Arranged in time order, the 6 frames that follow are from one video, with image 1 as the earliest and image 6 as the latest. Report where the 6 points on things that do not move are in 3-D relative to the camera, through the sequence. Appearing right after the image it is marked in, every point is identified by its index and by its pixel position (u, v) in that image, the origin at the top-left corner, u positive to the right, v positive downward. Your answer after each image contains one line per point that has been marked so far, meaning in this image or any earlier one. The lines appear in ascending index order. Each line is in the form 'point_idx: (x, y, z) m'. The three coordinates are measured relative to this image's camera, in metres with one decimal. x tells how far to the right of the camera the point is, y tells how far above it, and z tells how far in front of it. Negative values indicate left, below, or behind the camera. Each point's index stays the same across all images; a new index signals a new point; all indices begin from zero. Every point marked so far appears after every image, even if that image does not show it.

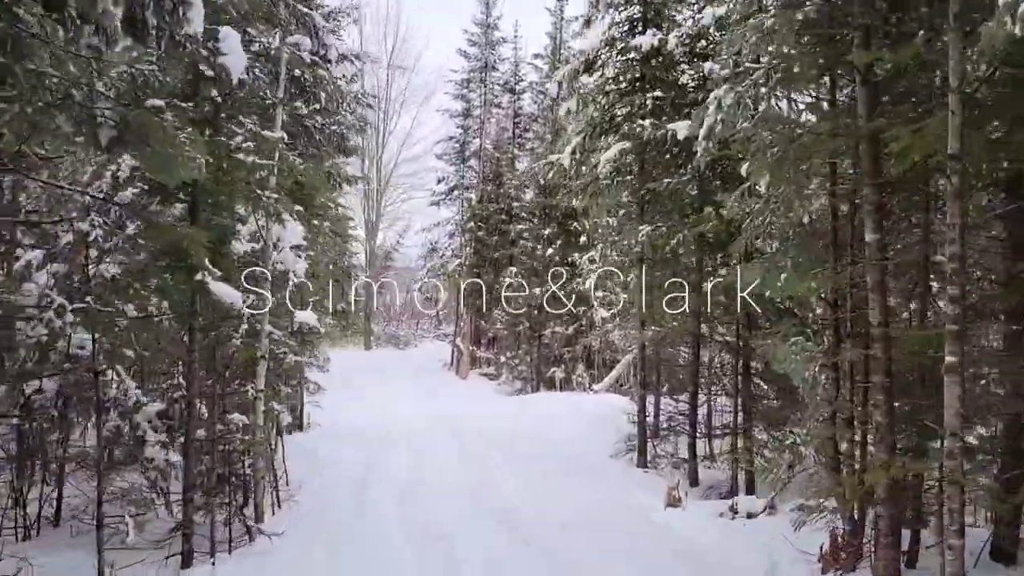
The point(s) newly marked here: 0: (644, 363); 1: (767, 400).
0: (+1.6, -0.9, +10.4) m
1: (+2.6, -1.2, +8.7) m
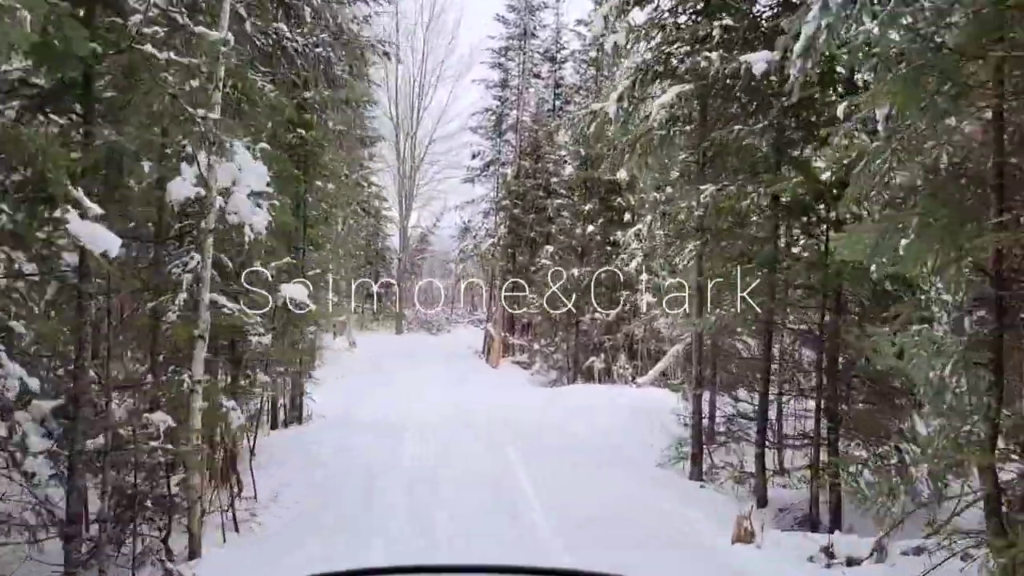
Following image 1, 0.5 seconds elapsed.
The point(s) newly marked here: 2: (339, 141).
0: (+1.9, -0.7, +8.7) m
1: (+2.9, -1.0, +7.0) m
2: (-2.5, +2.1, +12.0) m
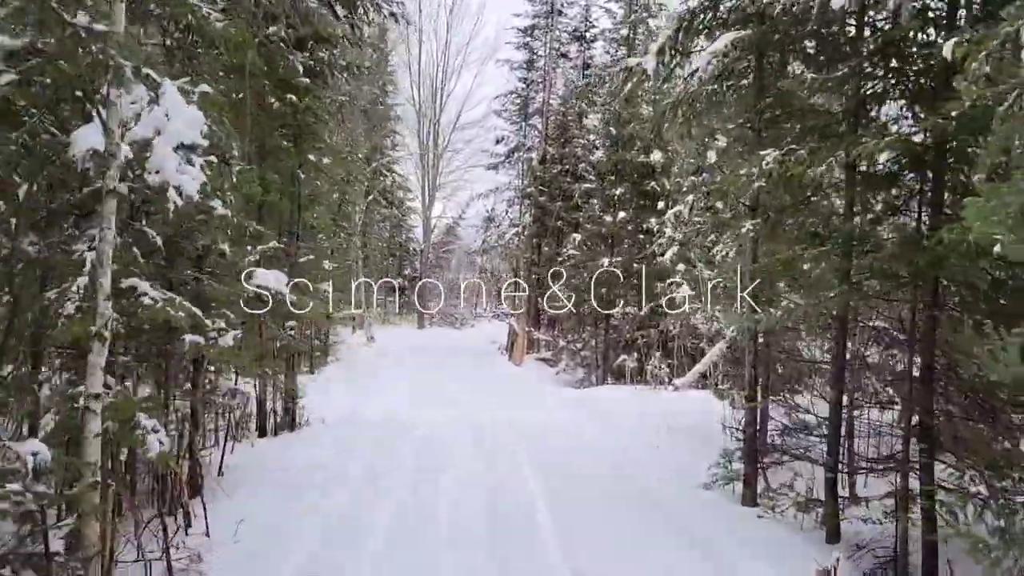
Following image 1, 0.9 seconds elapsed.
0: (+2.1, -0.6, +7.4) m
1: (+3.0, -0.9, +5.7) m
2: (-2.2, +2.2, +10.8) m
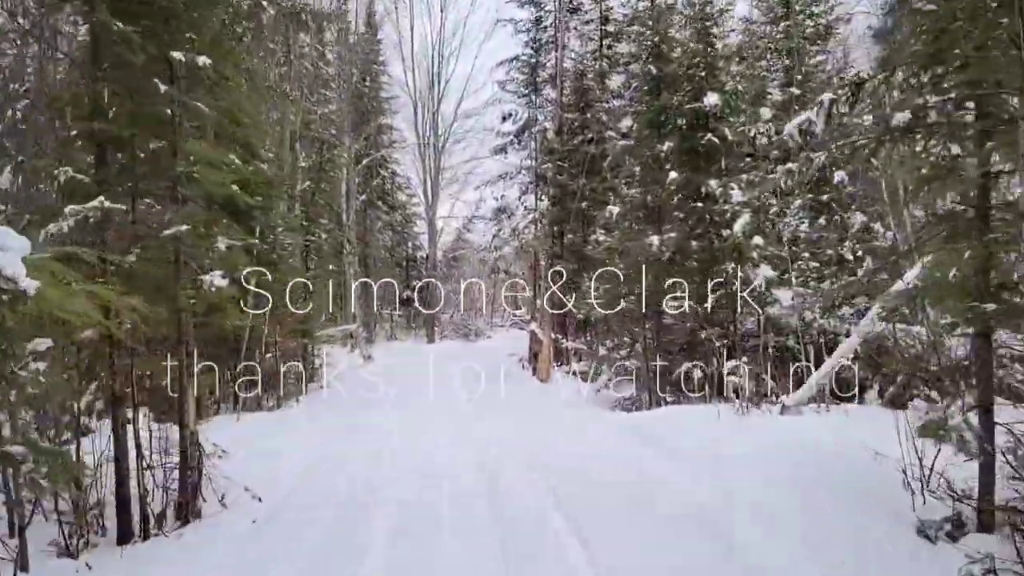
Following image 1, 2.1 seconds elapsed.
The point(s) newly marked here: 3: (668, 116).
0: (+2.3, -0.3, +3.7) m
1: (+3.1, -0.5, +2.0) m
2: (-2.1, +2.2, +7.3) m
3: (+2.2, +2.4, +11.9) m
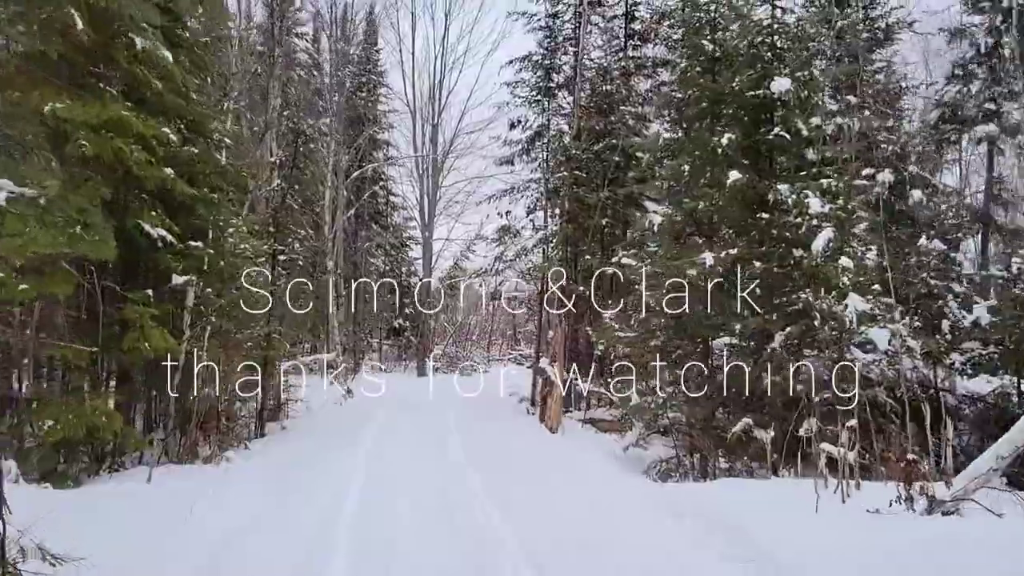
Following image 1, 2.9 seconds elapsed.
0: (+2.4, -0.4, +1.2) m
1: (+3.3, -0.5, -0.5) m
2: (-1.9, +2.2, +4.9) m
3: (+2.4, +2.0, +9.5) m
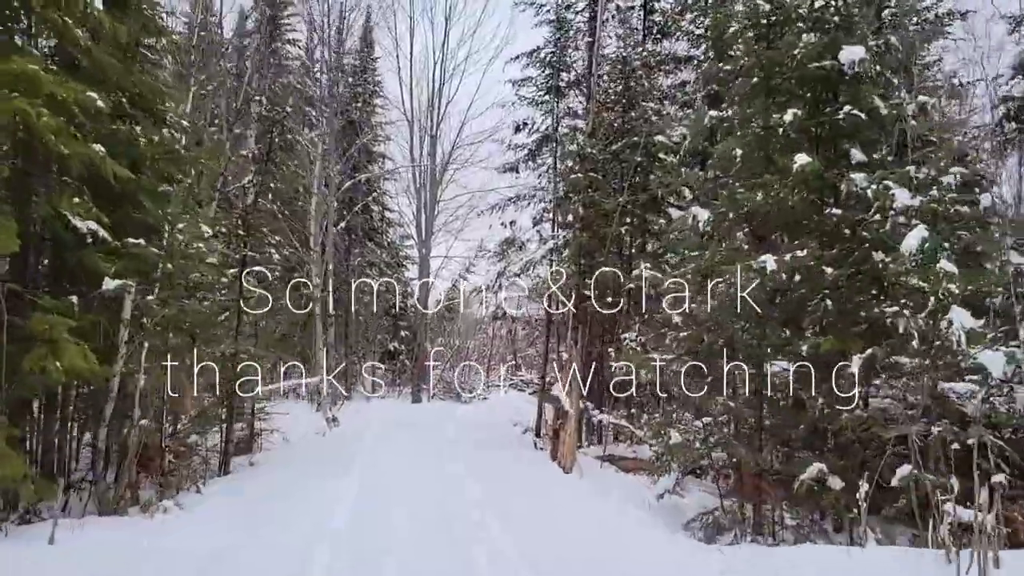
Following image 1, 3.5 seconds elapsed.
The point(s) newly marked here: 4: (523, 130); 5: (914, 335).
0: (+2.5, -0.2, -0.5) m
1: (+3.4, -0.4, -2.2) m
2: (-1.8, +2.2, +3.2) m
3: (+2.5, +1.9, +7.9) m
4: (+0.2, +3.1, +16.5) m
5: (+3.2, -0.5, +7.0) m
